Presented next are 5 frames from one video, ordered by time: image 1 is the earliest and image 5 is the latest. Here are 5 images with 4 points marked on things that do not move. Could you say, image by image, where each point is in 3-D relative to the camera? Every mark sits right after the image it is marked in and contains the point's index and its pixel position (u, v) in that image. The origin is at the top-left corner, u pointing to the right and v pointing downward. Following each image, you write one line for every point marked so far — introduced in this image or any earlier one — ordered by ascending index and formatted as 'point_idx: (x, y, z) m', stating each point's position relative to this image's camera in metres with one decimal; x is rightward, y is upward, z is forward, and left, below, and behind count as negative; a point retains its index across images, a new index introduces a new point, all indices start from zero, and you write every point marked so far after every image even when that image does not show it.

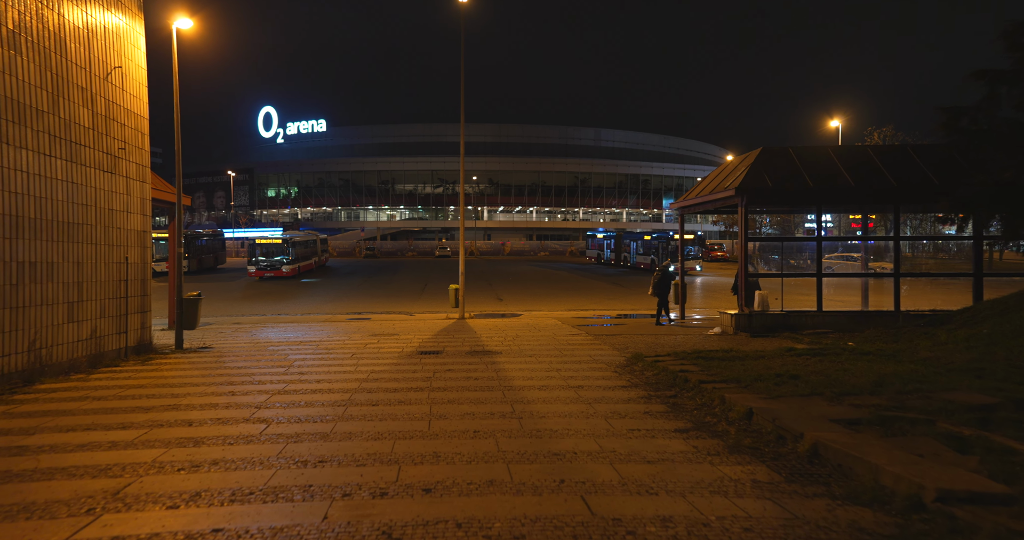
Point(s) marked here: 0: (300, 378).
0: (-3.4, -1.8, +8.7) m
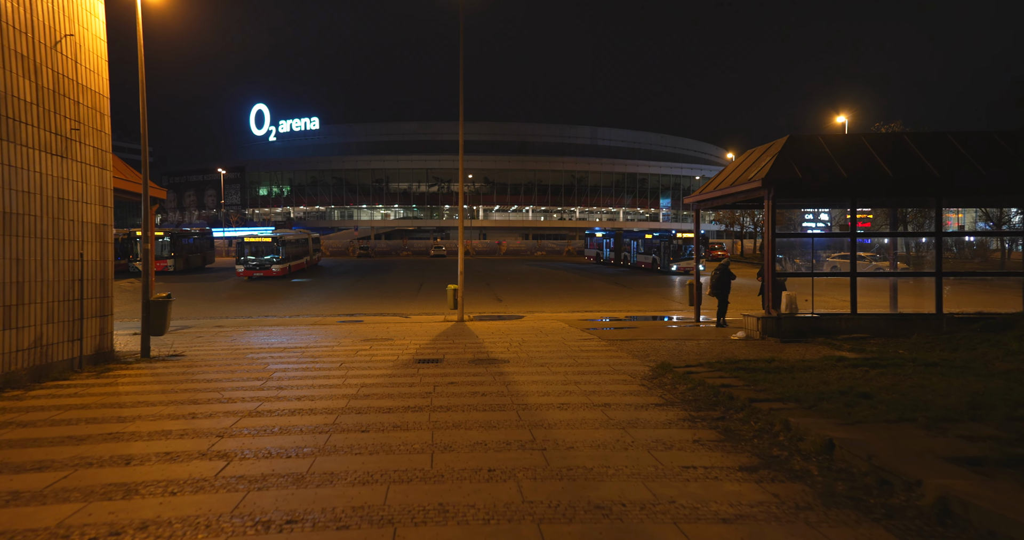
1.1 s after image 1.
0: (-3.2, -1.7, +7.5) m
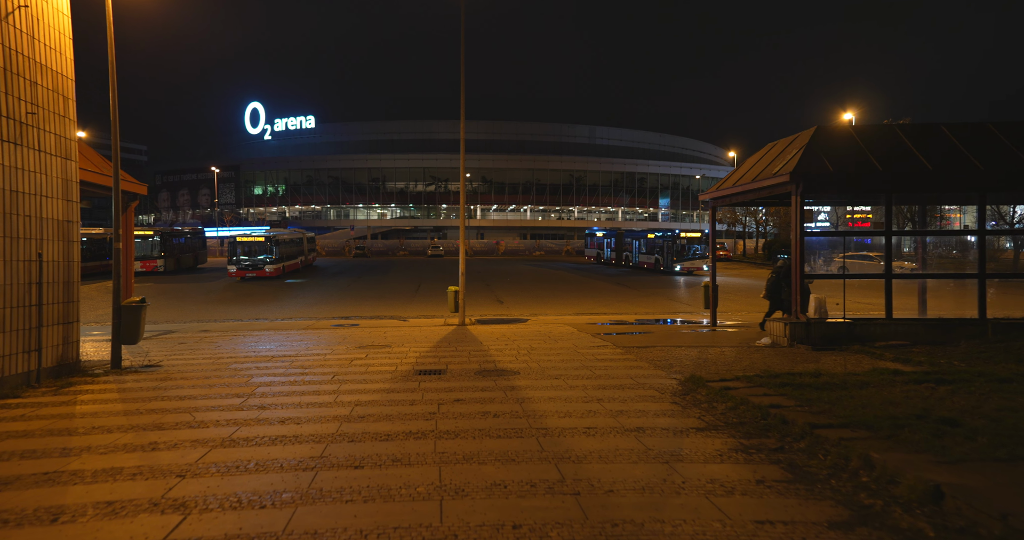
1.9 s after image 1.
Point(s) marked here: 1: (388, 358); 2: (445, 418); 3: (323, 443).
0: (-3.0, -1.8, +6.5) m
1: (-2.6, -1.8, +11.3) m
2: (-0.8, -1.8, +6.5) m
3: (-1.9, -1.8, +5.6) m
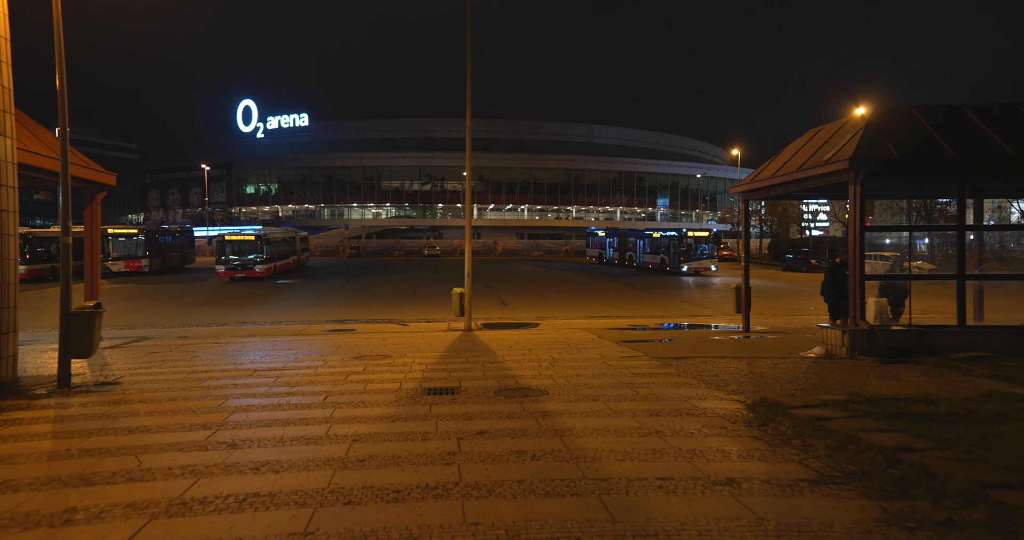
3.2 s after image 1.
0: (-2.6, -1.8, +5.0) m
1: (-2.2, -1.8, +9.8) m
2: (-0.4, -1.8, +5.0) m
3: (-1.5, -1.8, +4.1) m
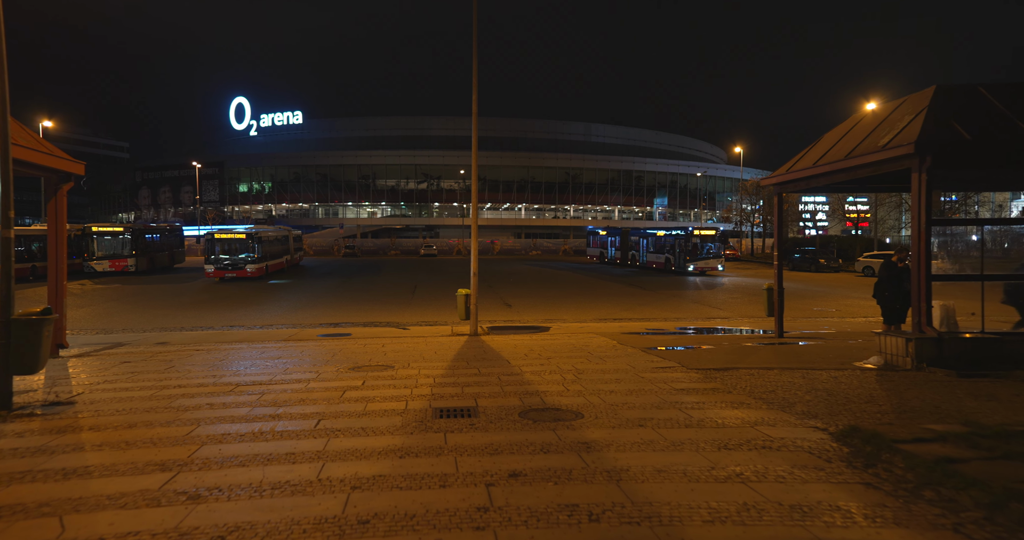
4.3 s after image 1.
0: (-2.3, -1.8, +3.8) m
1: (-1.9, -1.8, +8.5) m
2: (0.0, -1.8, +3.8) m
3: (-1.2, -1.8, +2.8) m
